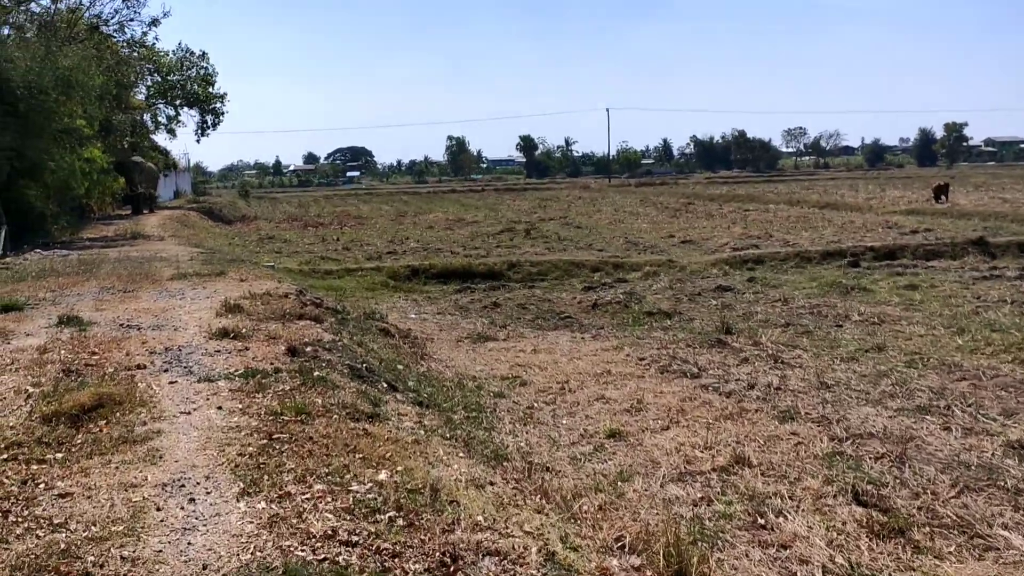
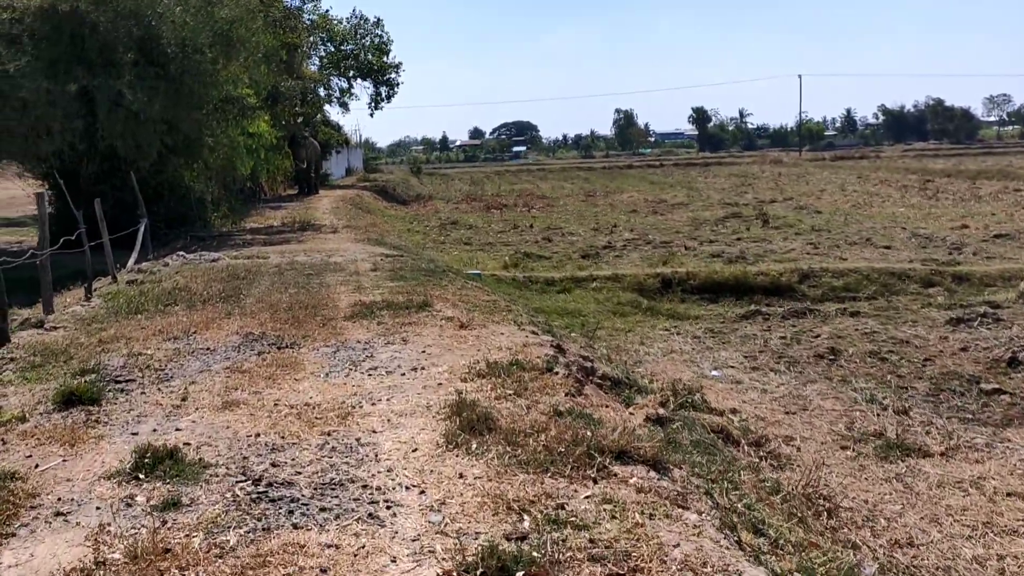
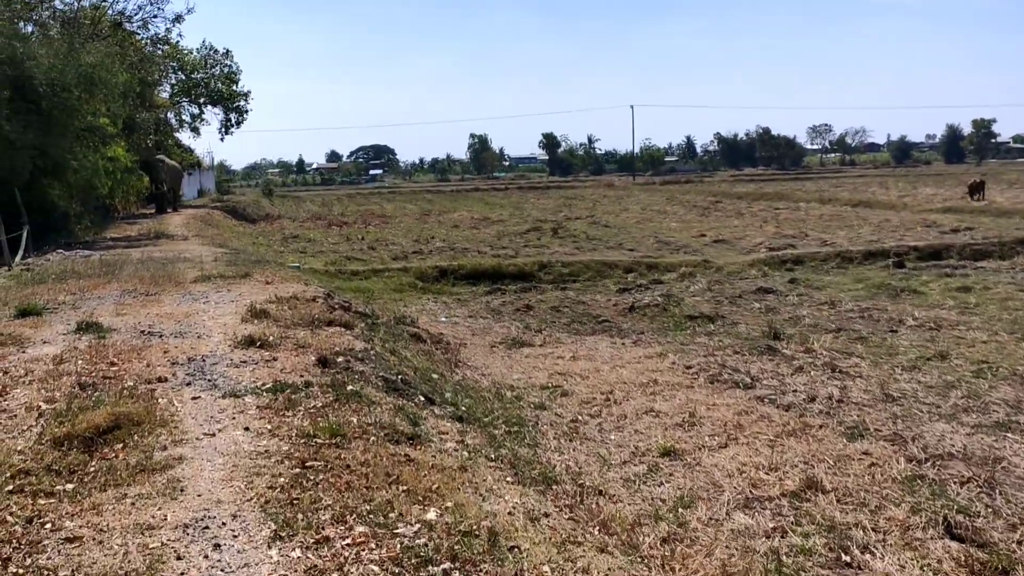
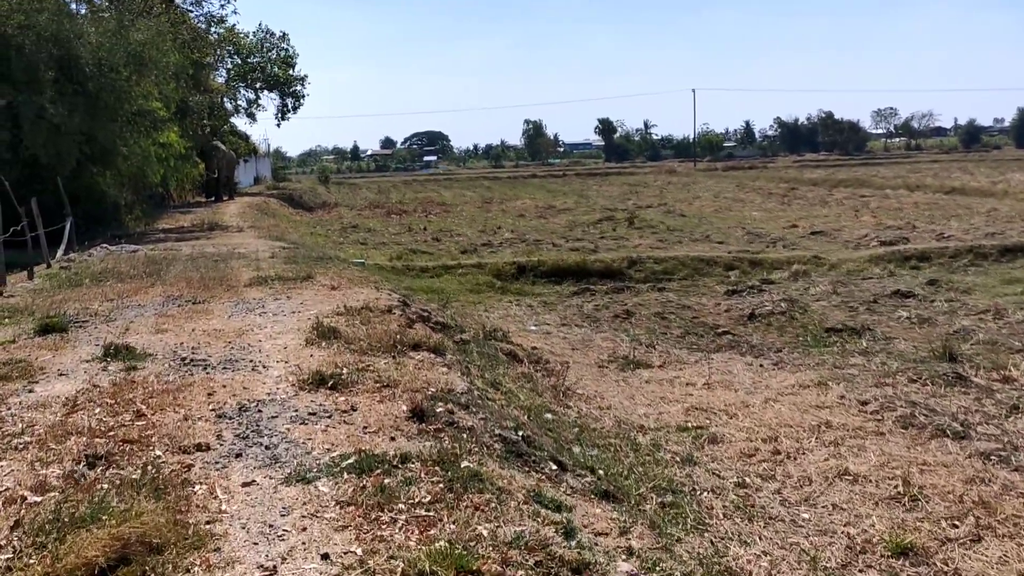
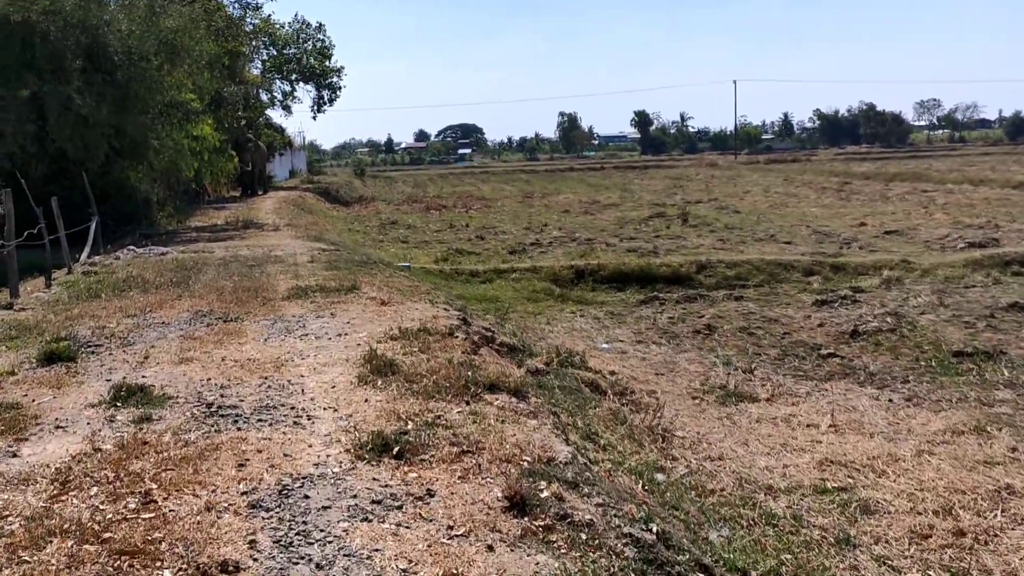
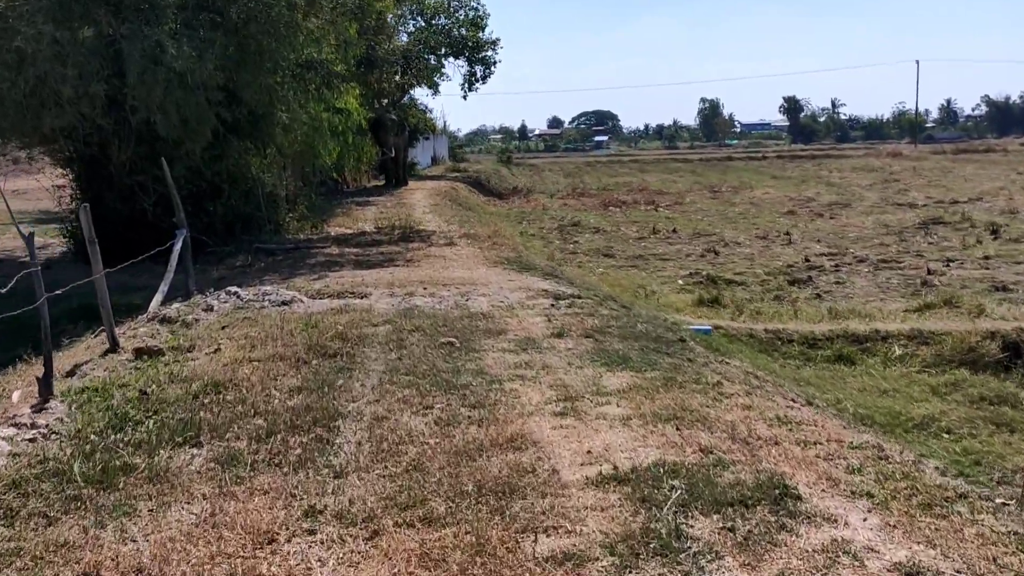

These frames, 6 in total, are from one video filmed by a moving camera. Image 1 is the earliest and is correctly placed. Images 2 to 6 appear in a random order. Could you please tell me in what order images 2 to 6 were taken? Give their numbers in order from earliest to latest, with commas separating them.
3, 4, 5, 2, 6
